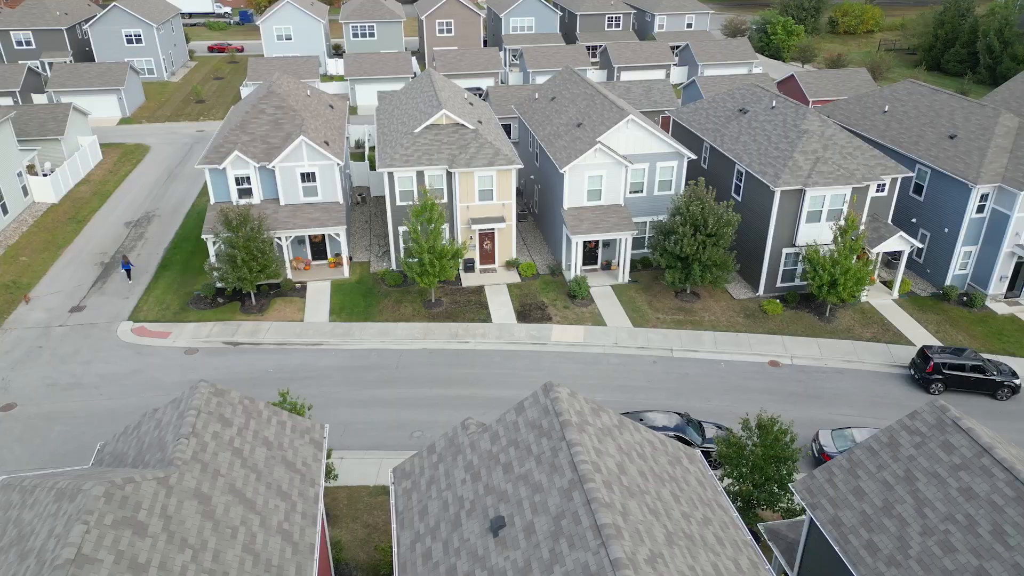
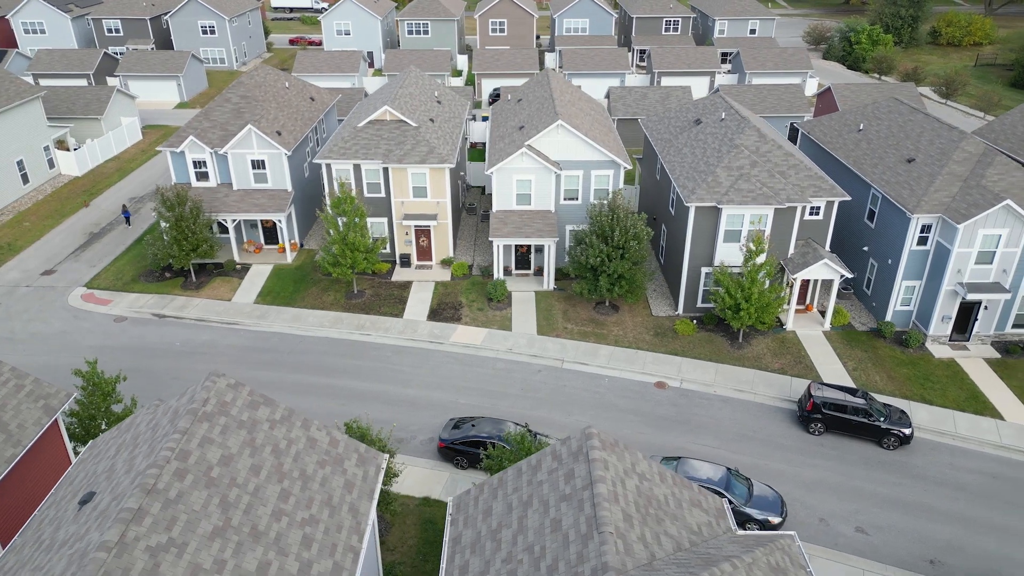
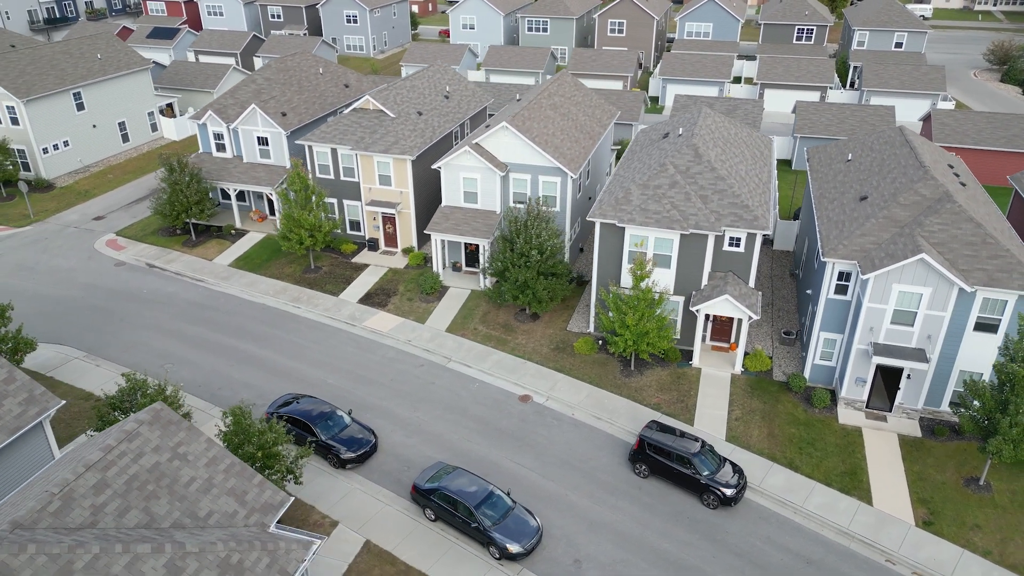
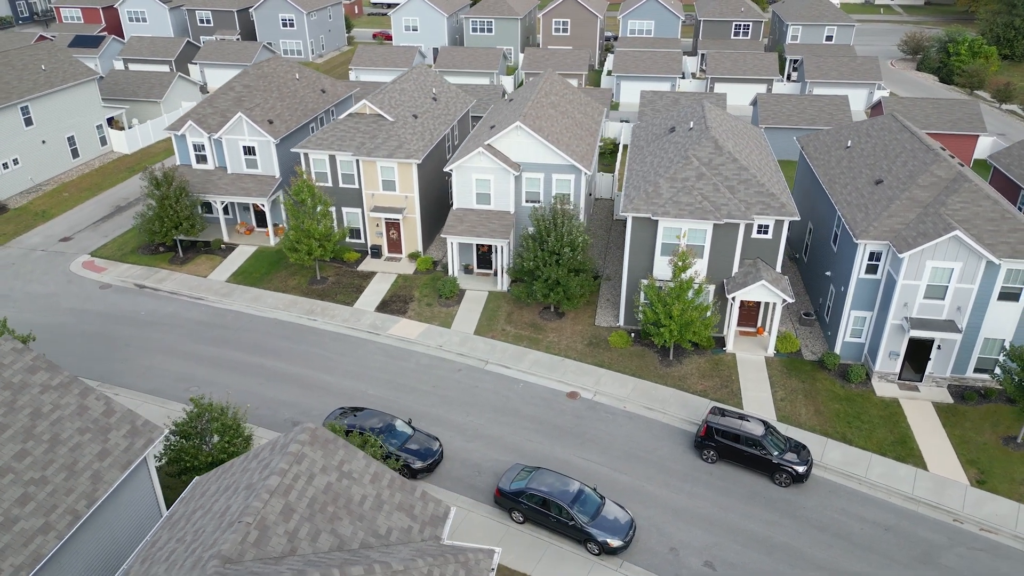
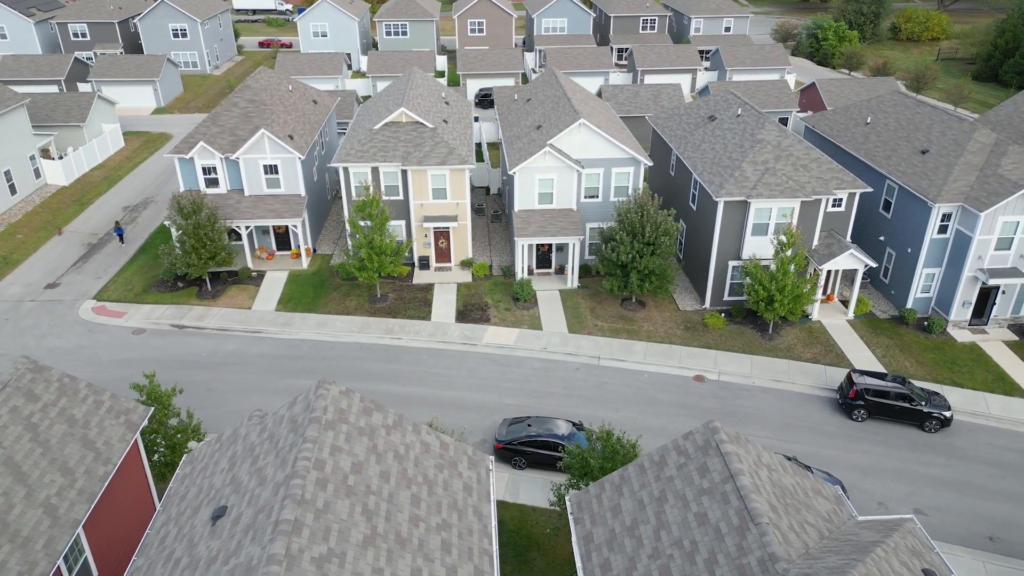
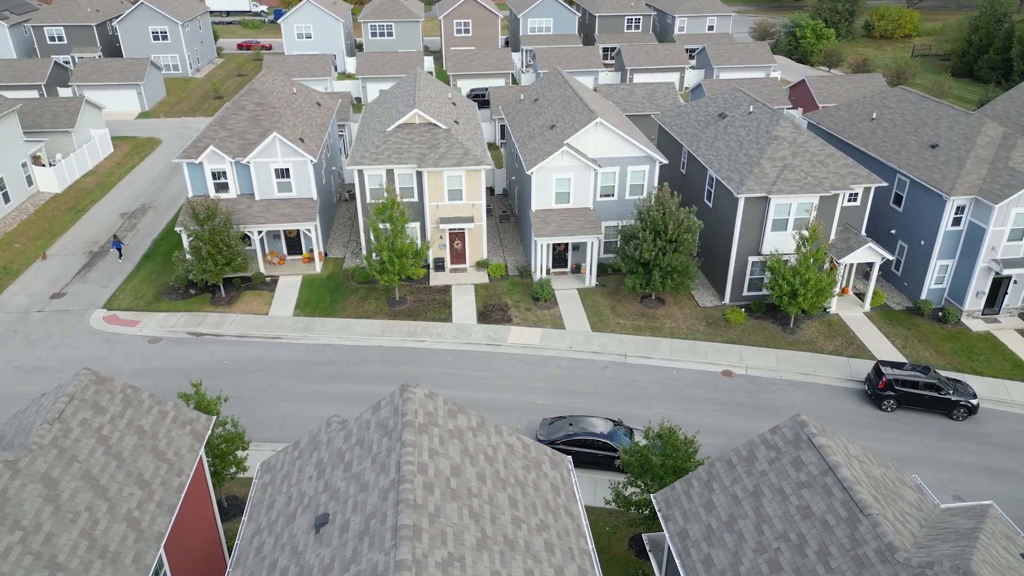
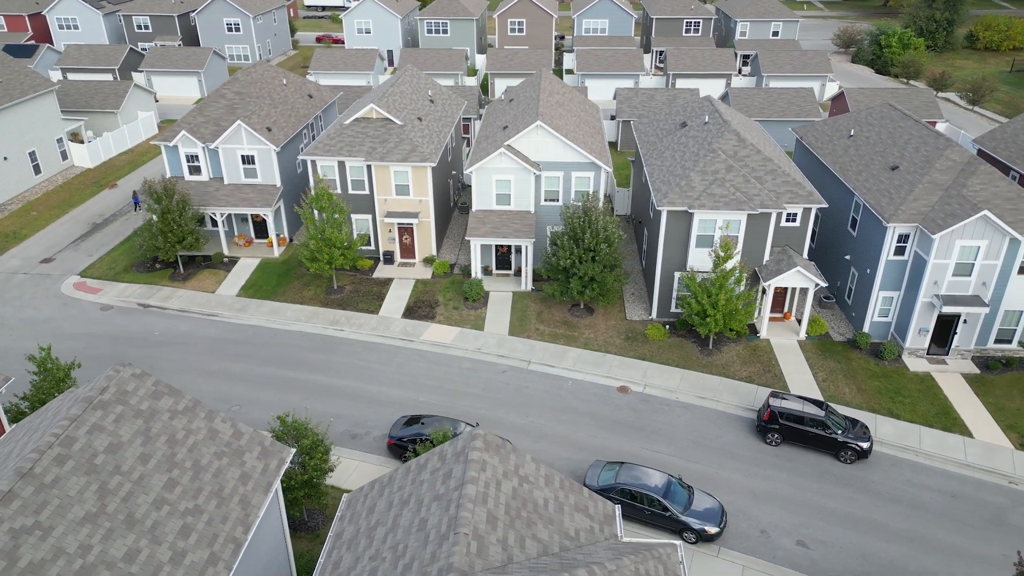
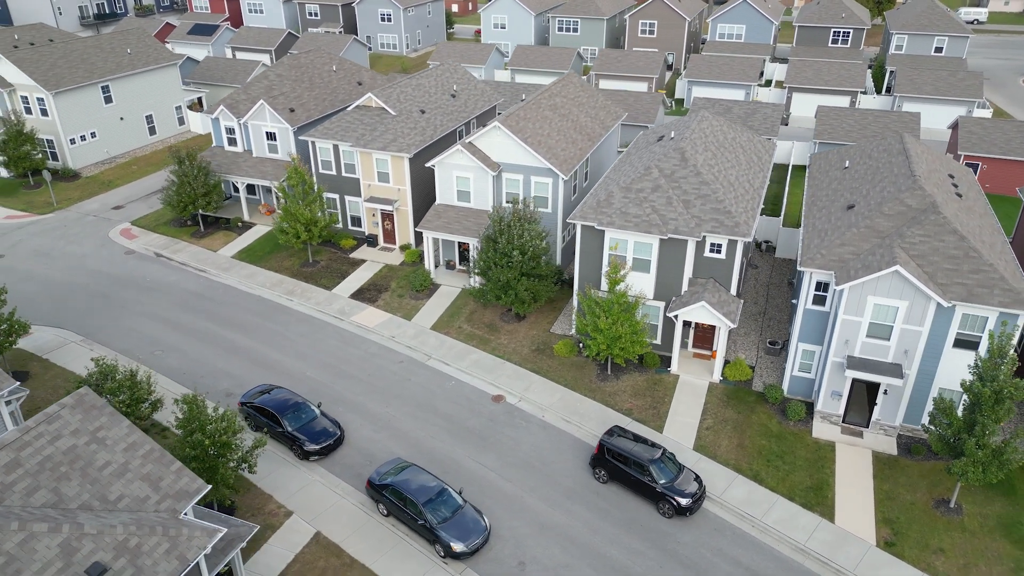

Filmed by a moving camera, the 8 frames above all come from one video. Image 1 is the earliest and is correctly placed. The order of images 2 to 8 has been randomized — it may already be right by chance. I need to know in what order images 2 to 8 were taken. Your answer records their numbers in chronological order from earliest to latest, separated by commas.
6, 5, 2, 7, 4, 3, 8
